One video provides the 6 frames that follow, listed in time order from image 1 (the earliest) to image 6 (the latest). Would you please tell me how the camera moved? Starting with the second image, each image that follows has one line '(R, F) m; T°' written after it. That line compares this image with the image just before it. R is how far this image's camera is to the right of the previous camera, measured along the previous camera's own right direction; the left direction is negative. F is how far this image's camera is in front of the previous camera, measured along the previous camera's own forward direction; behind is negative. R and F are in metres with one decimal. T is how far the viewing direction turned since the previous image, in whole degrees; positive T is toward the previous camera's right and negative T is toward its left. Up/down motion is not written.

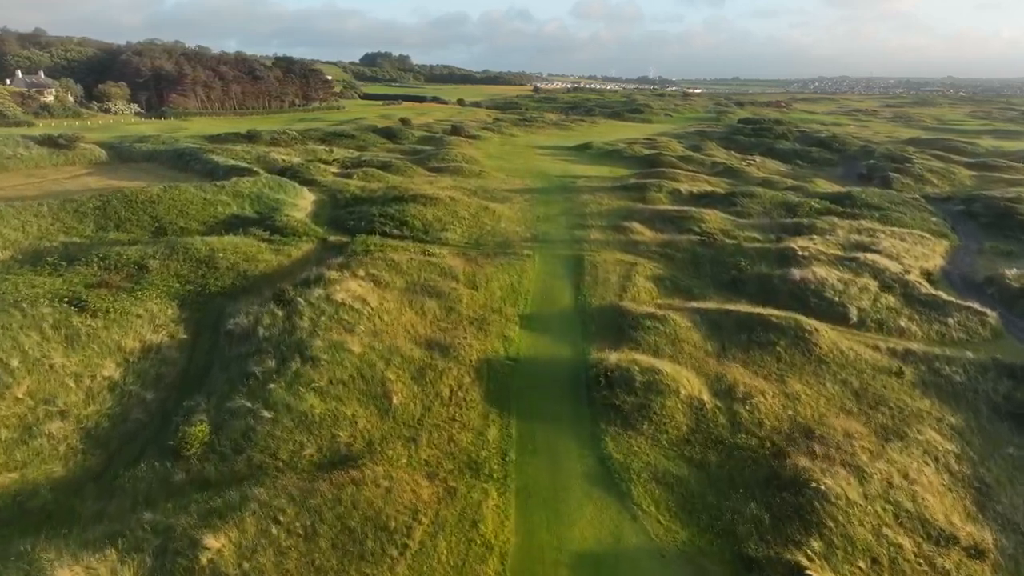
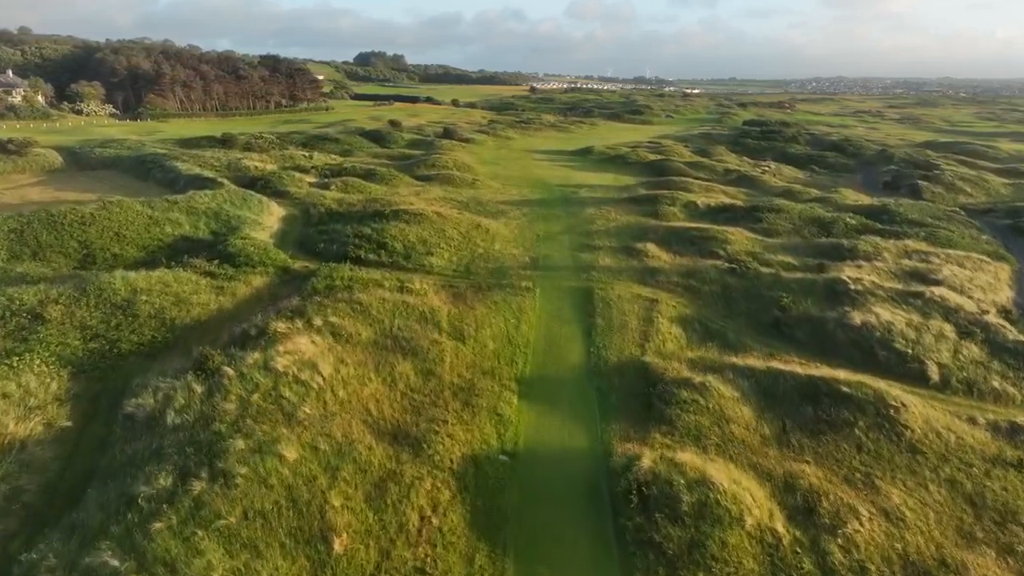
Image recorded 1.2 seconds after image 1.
(0.0, +4.4) m; 0°
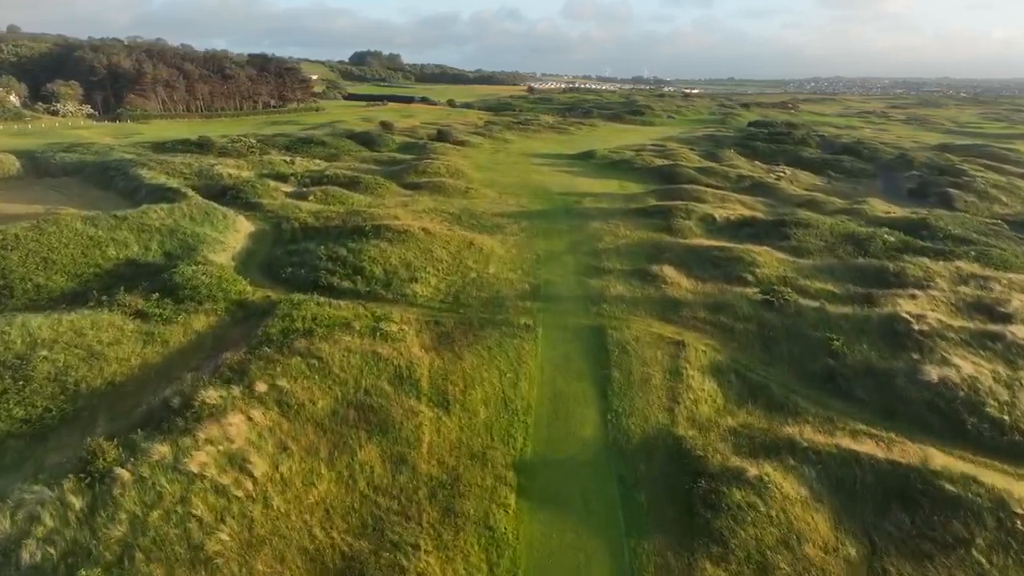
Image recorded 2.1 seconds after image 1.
(0.0, +3.6) m; 0°
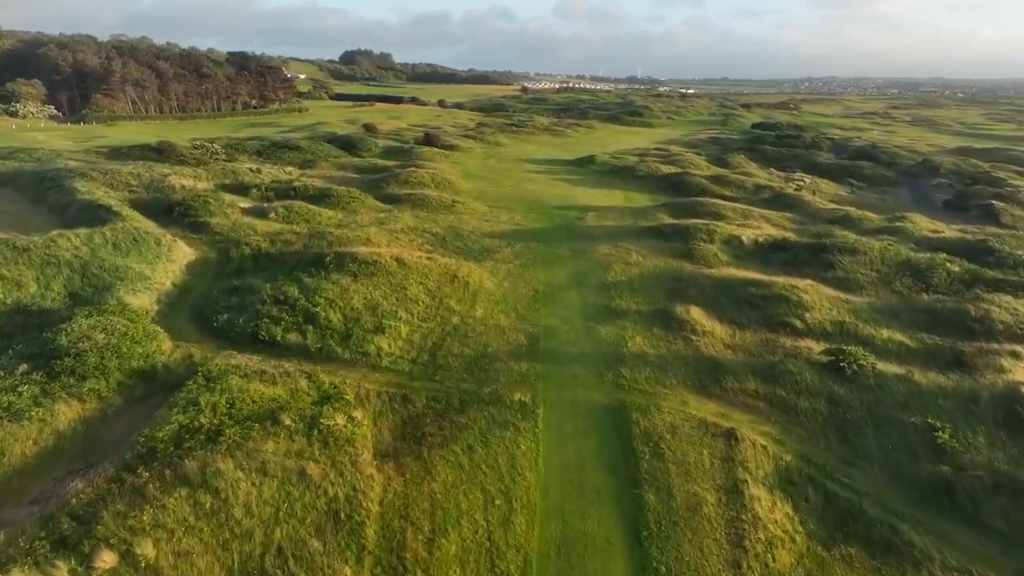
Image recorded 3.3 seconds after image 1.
(+0.1, +4.8) m; +1°
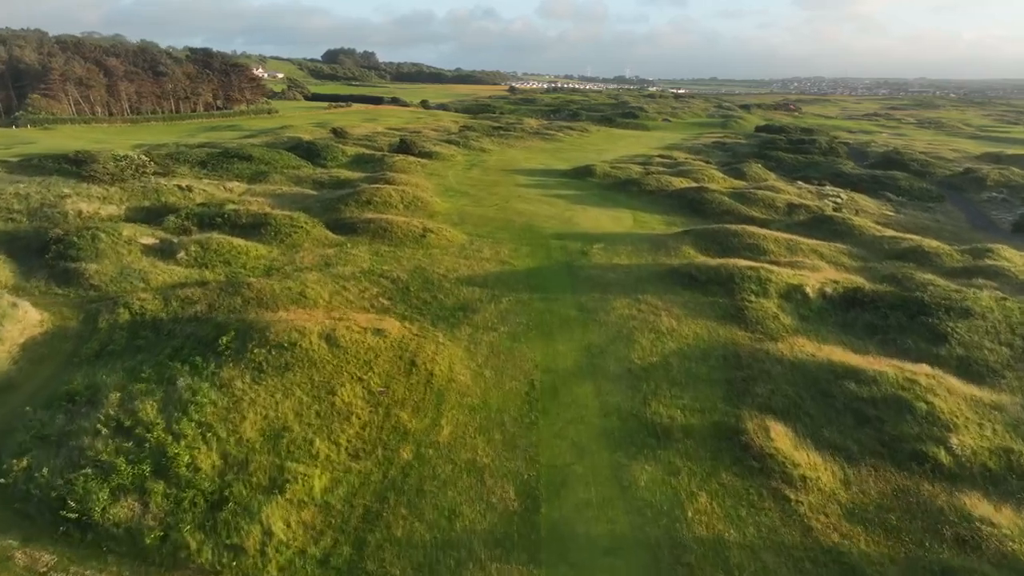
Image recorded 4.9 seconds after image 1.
(+0.1, +7.3) m; +1°
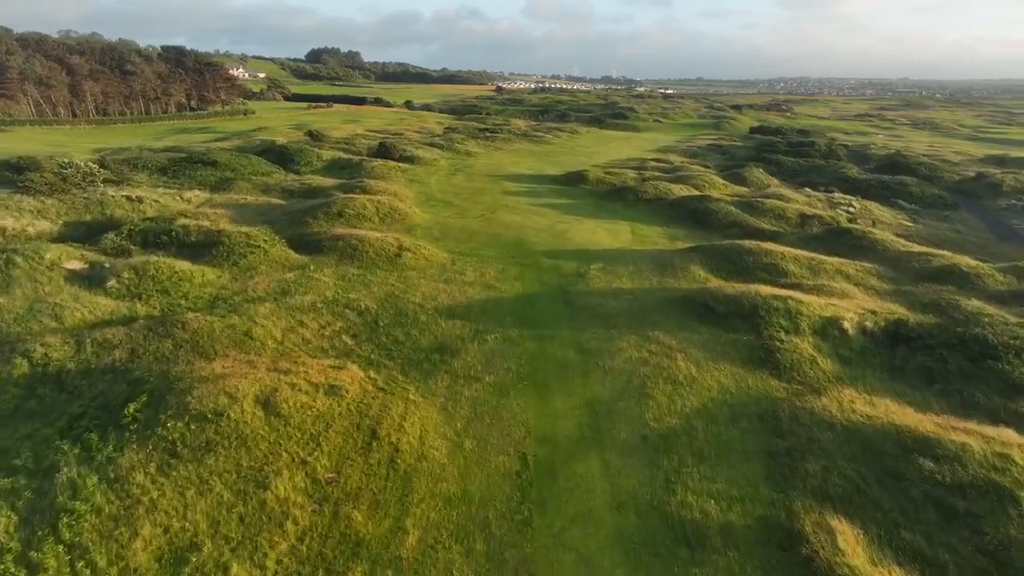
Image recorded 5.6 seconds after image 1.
(0.0, +3.3) m; +1°
